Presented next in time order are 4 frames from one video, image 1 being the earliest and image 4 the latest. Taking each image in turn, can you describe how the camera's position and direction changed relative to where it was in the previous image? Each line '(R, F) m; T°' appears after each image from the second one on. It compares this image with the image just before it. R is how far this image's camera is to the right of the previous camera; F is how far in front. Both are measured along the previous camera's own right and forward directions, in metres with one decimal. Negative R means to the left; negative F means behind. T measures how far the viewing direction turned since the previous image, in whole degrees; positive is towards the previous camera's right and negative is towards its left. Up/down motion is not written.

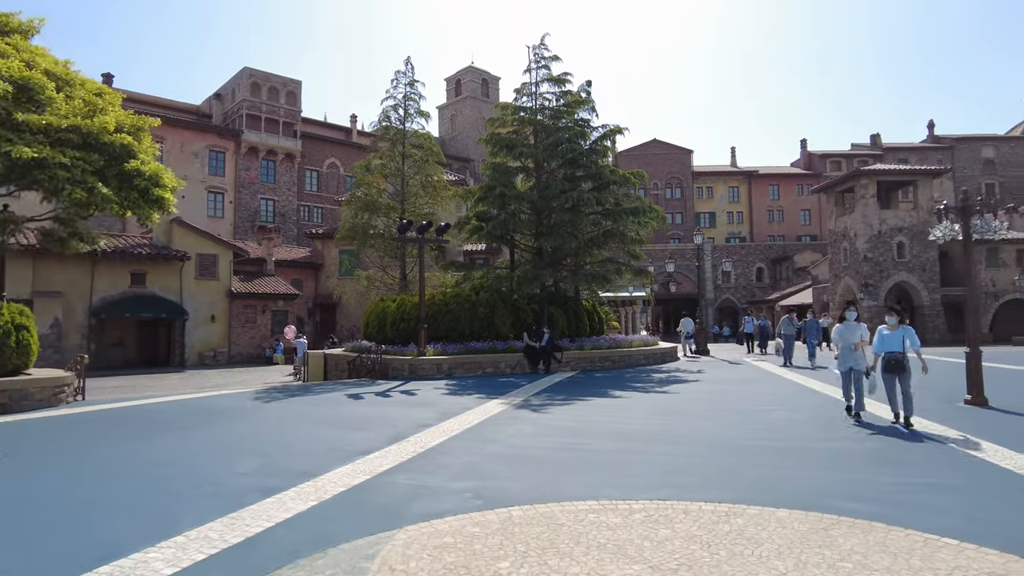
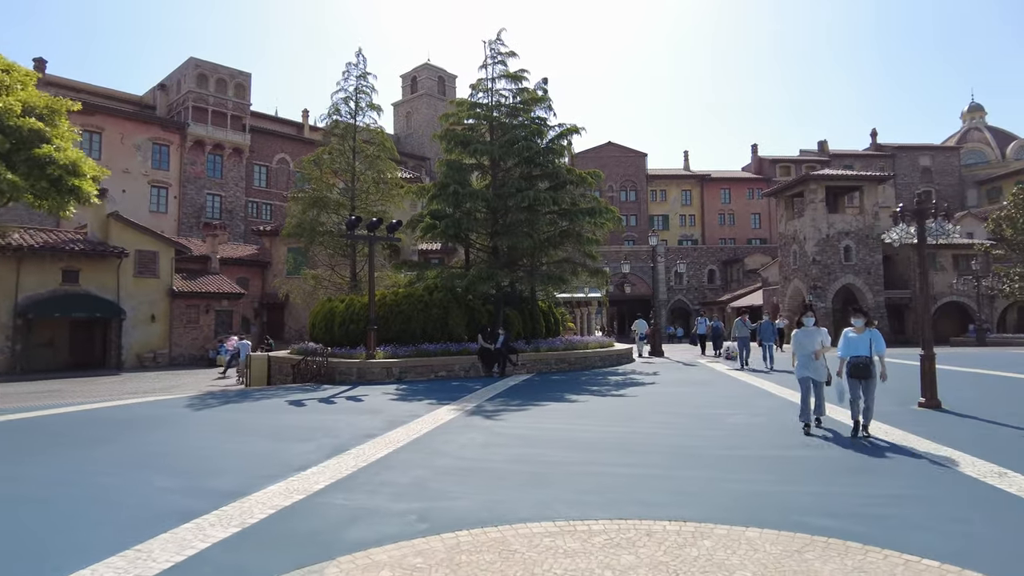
(0.0, +0.4) m; +4°
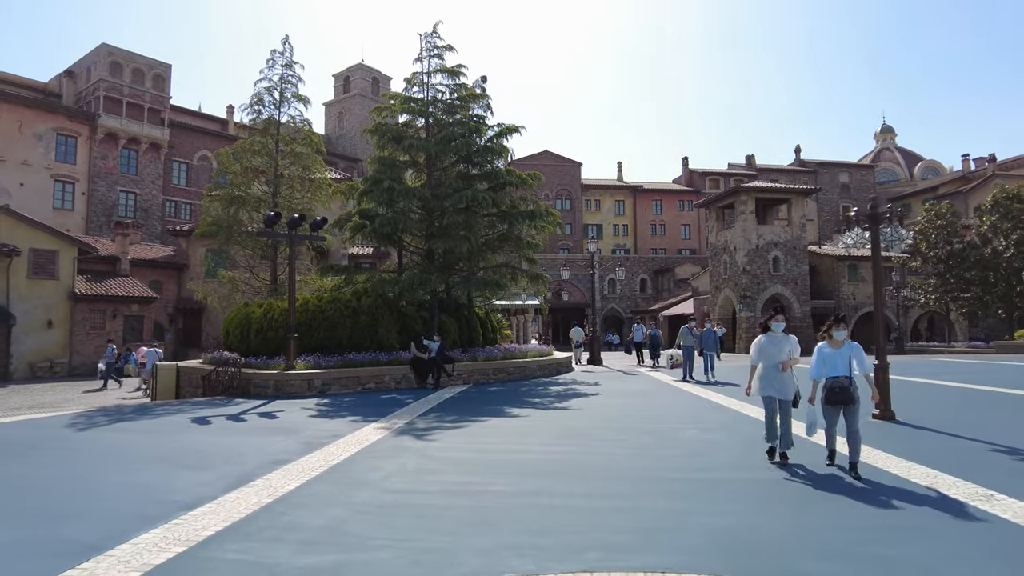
(0.0, +0.9) m; +6°
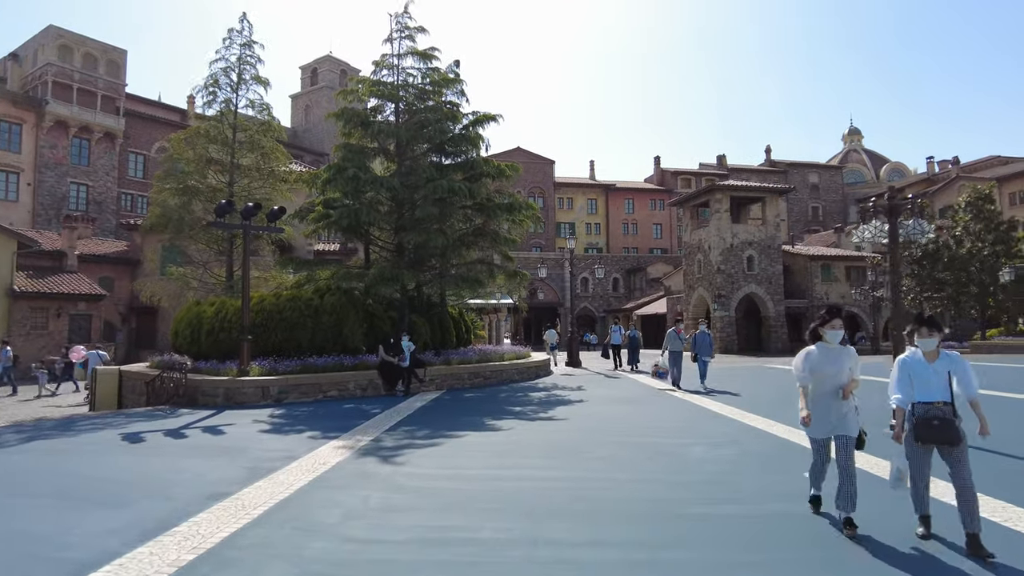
(-0.1, +1.1) m; +3°
